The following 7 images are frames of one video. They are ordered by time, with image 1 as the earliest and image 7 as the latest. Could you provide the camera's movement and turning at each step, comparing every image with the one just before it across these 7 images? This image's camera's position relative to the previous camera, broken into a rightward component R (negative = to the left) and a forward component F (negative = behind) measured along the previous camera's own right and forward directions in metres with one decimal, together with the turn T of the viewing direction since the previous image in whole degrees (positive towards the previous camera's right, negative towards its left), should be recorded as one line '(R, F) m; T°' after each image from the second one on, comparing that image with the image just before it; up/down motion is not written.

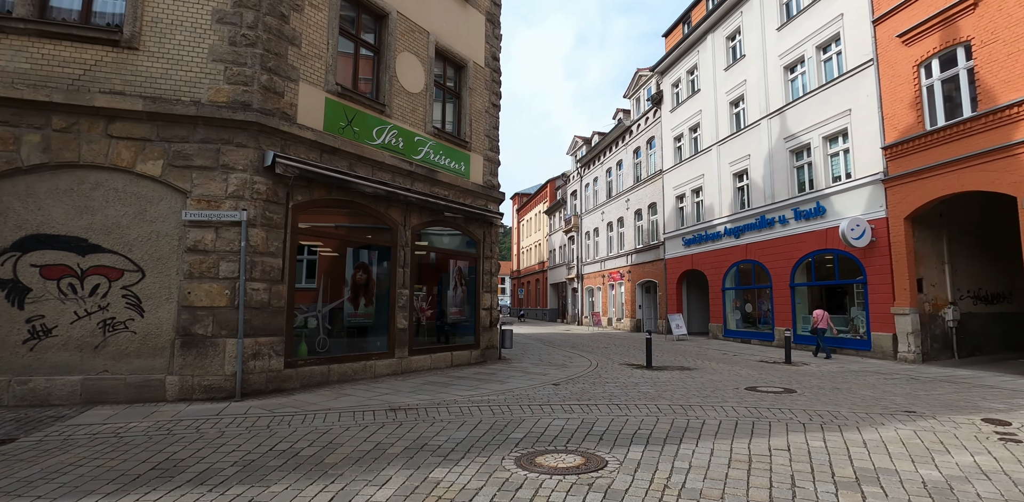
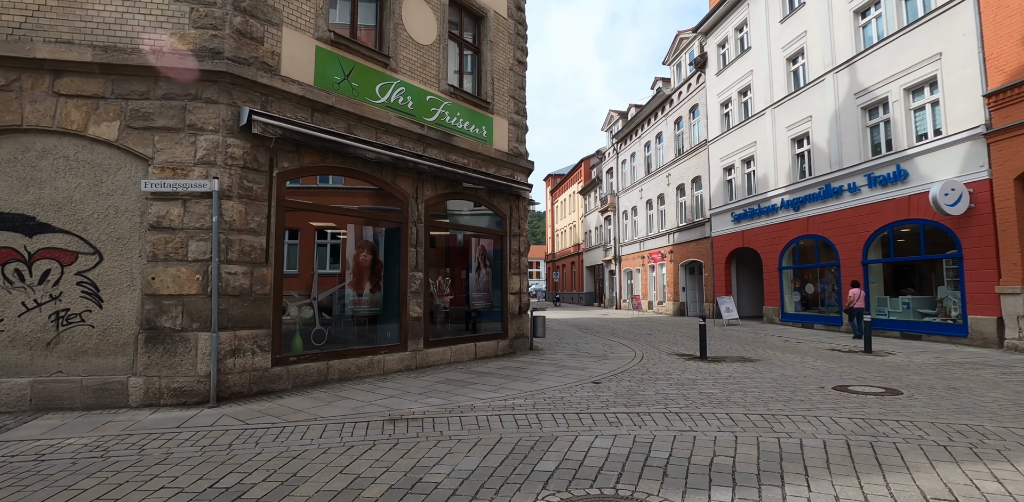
(+0.1, +1.5) m; -4°
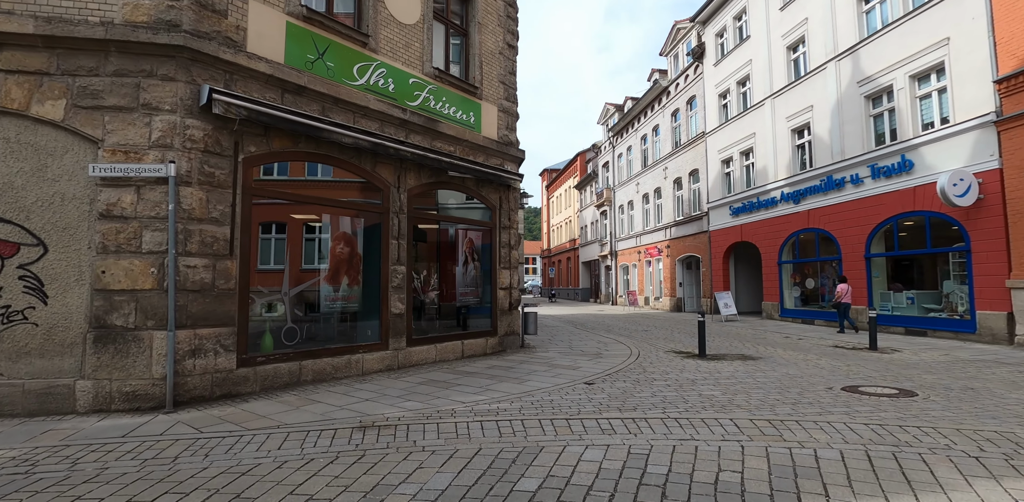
(+0.1, +0.5) m; 0°
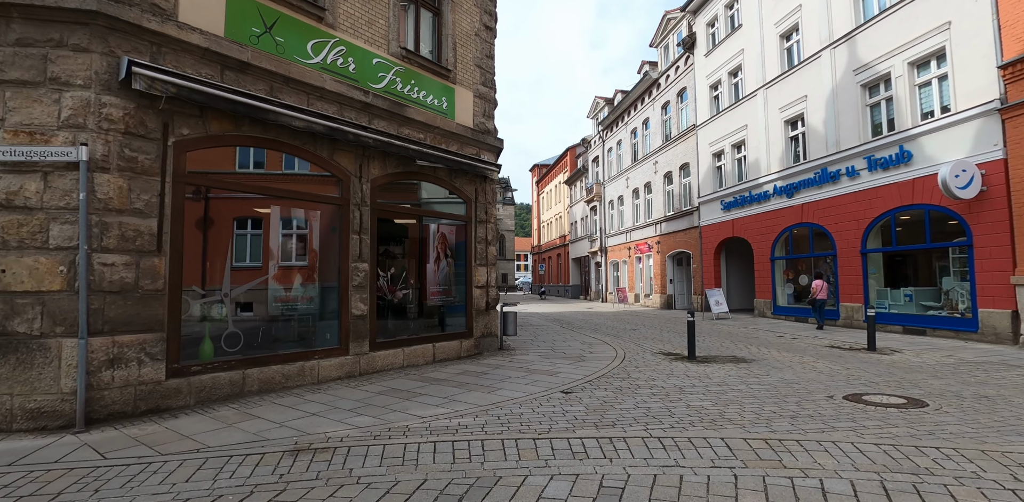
(+0.3, +0.7) m; +1°
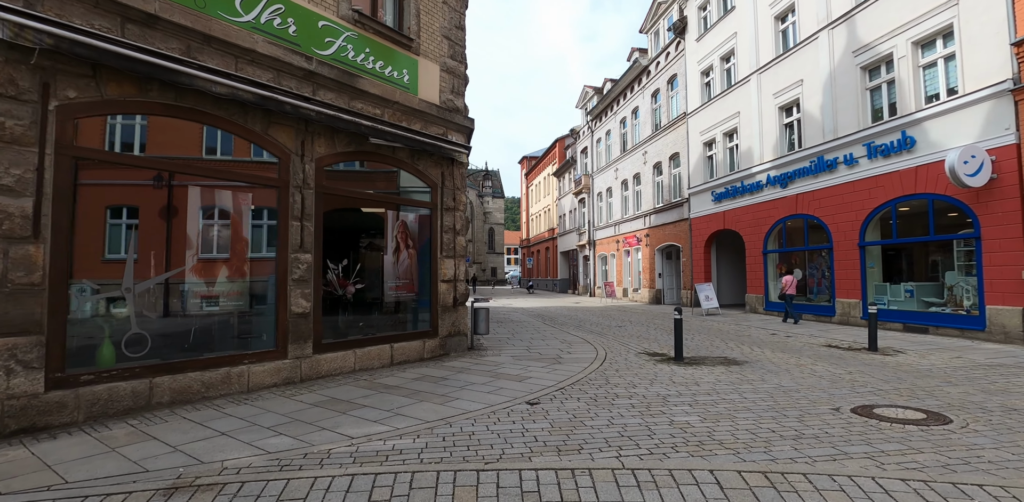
(+0.4, +0.9) m; +1°
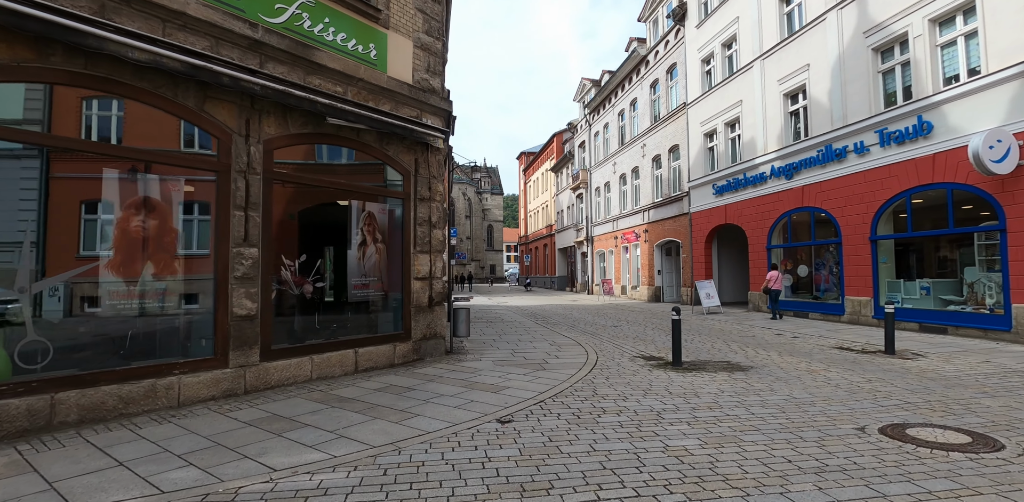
(+0.3, +0.8) m; 0°
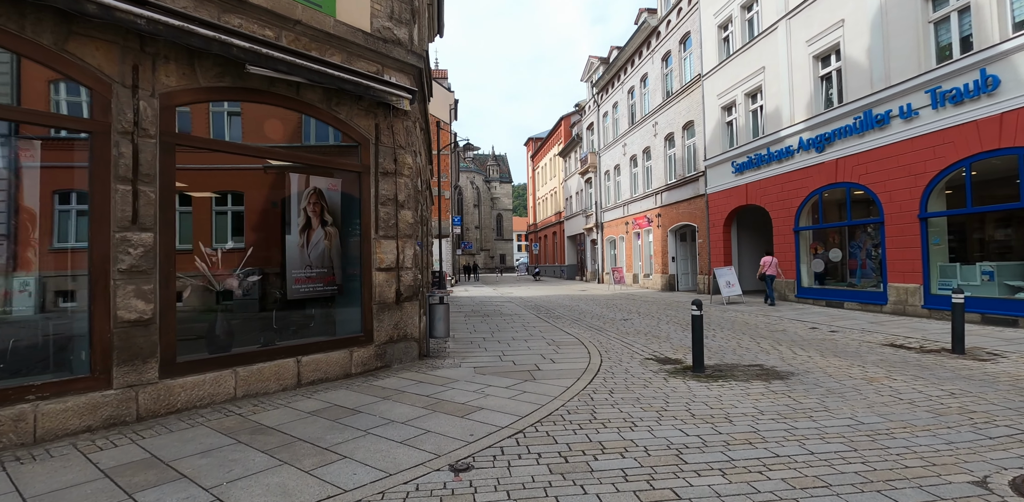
(+0.4, +1.4) m; -1°
